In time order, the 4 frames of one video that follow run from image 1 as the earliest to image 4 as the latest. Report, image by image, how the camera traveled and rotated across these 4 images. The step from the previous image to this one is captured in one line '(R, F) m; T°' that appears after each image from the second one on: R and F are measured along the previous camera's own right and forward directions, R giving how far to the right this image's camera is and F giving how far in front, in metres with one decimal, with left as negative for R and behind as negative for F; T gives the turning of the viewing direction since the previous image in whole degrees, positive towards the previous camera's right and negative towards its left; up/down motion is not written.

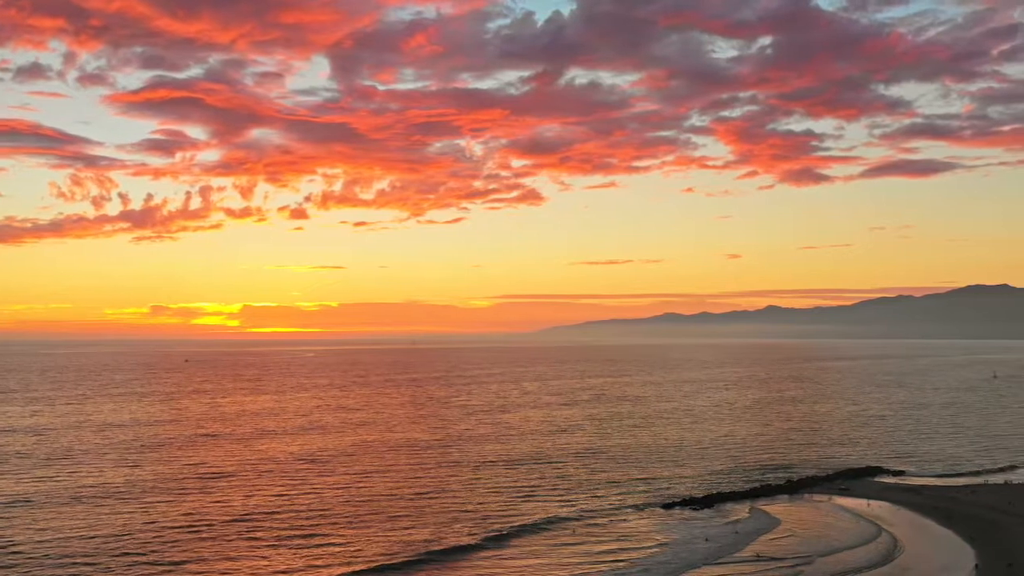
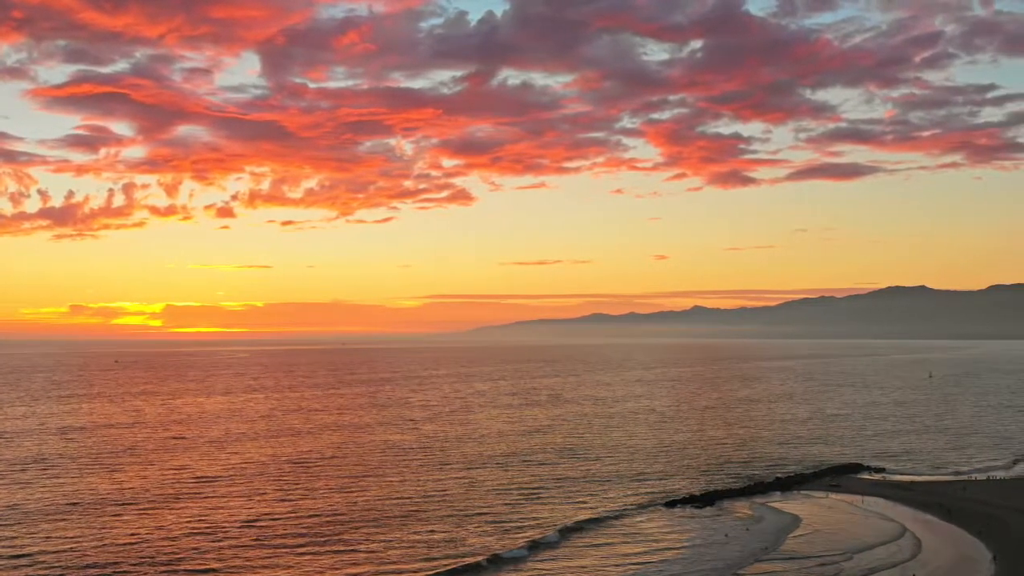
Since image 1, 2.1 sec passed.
(-1.1, +0.3) m; +3°
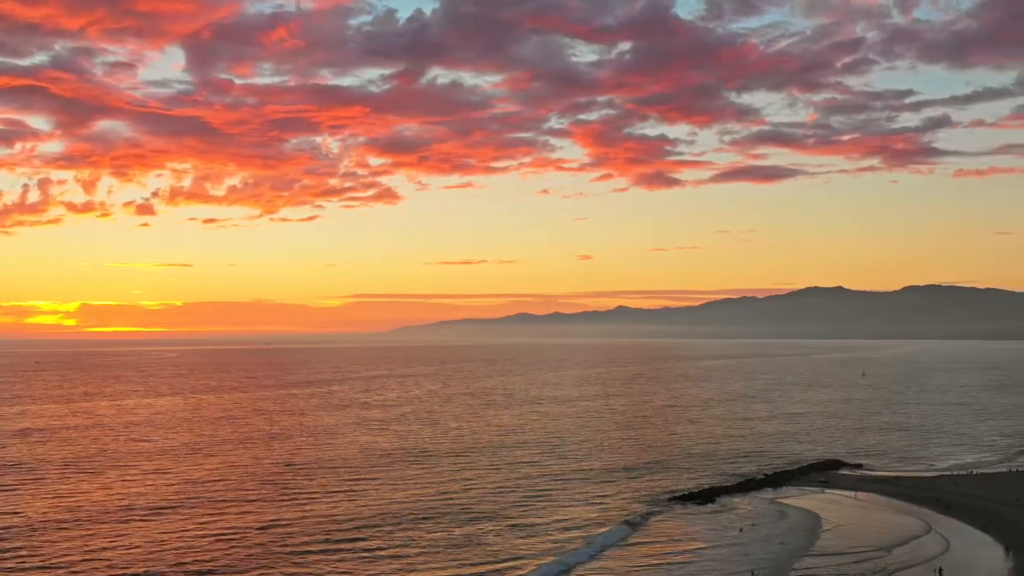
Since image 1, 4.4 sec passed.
(-1.2, +0.2) m; +3°
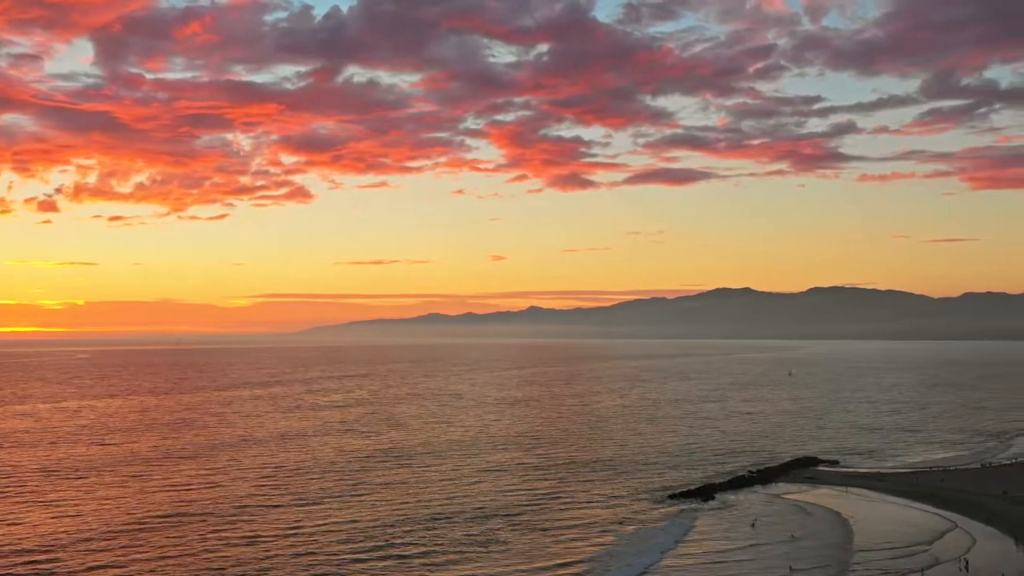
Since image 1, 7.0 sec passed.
(-1.4, +0.2) m; +4°
